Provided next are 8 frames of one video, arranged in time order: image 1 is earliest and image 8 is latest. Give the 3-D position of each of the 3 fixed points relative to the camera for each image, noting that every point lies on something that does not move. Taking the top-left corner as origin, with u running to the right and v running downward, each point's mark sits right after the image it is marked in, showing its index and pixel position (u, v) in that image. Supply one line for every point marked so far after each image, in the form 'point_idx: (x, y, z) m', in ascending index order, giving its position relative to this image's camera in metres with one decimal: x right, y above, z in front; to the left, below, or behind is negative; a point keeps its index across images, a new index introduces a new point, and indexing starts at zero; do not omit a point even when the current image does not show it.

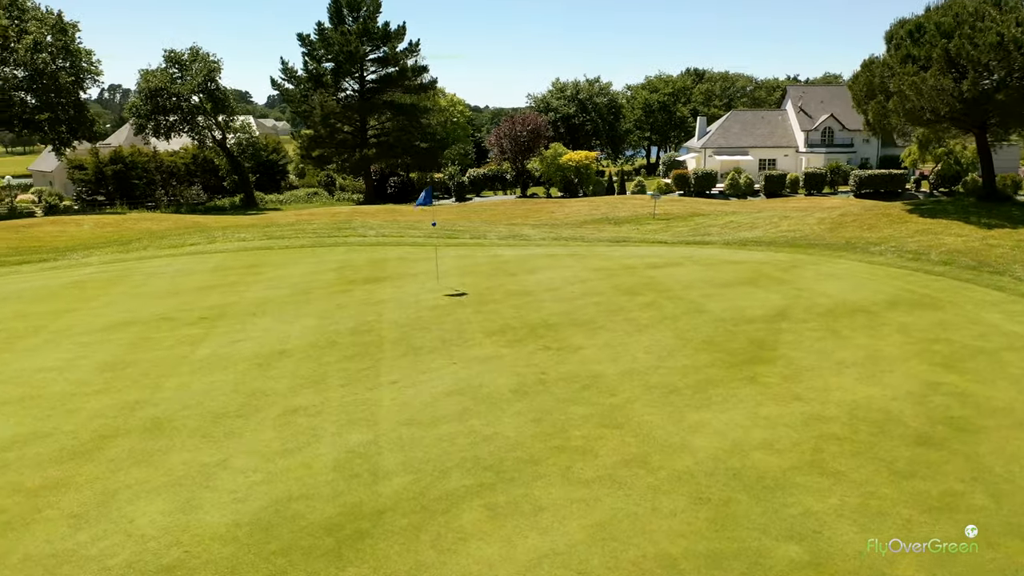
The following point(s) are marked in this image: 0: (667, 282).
0: (+2.2, +0.1, +11.8) m
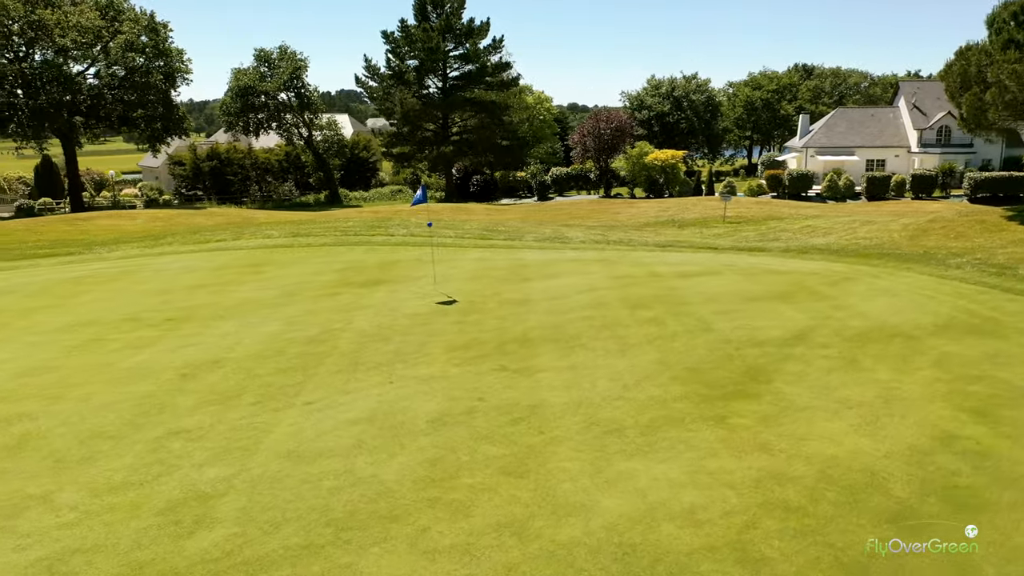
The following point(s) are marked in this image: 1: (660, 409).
0: (+2.2, -0.1, +10.5) m
1: (+1.1, -0.9, +6.2) m
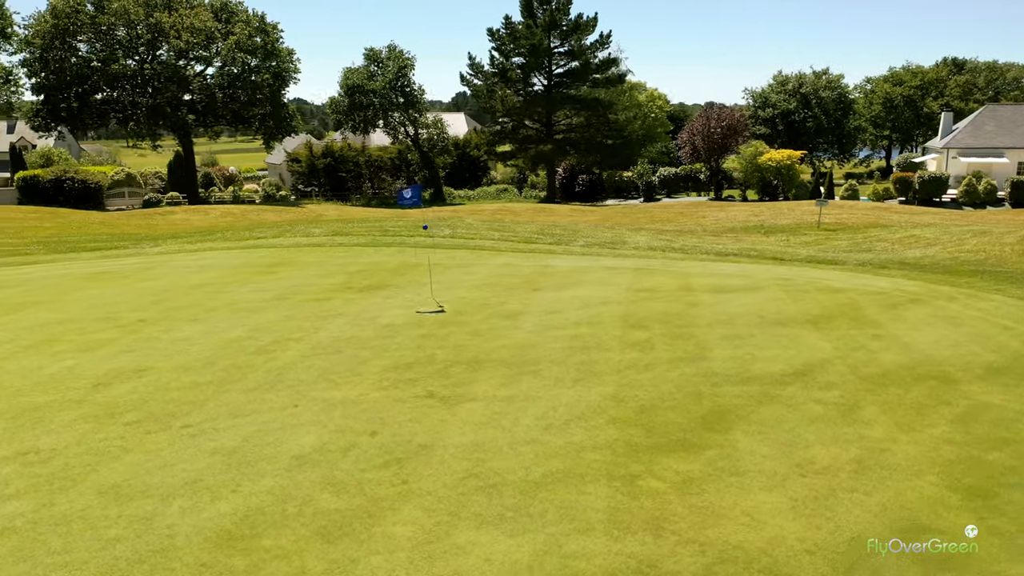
0: (+2.1, -0.3, +9.1) m
1: (+0.3, -1.1, +5.1) m
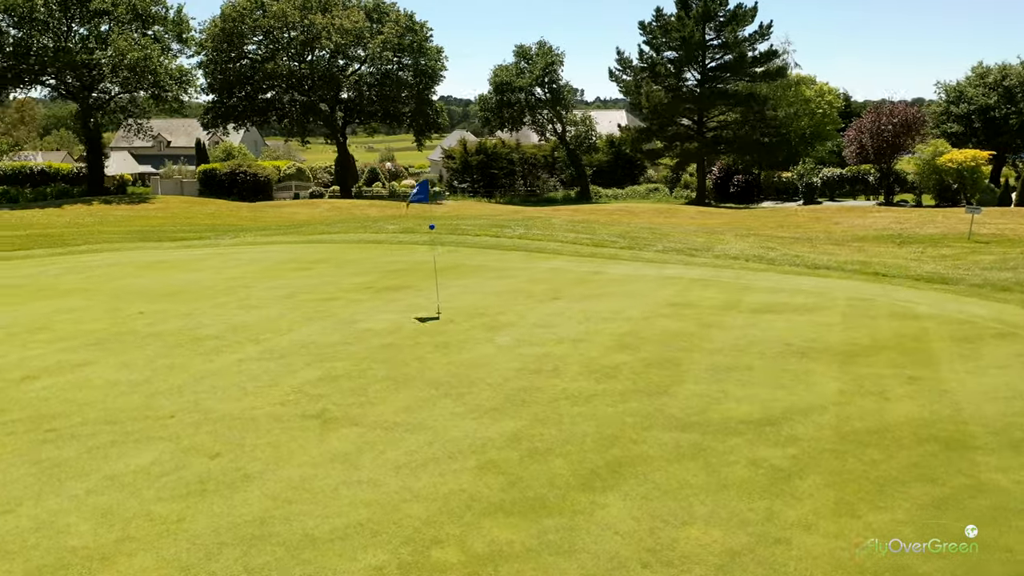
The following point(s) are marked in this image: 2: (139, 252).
0: (+1.9, -0.5, +7.8) m
1: (-0.7, -1.2, +4.3) m
2: (-6.3, +0.6, +13.8) m
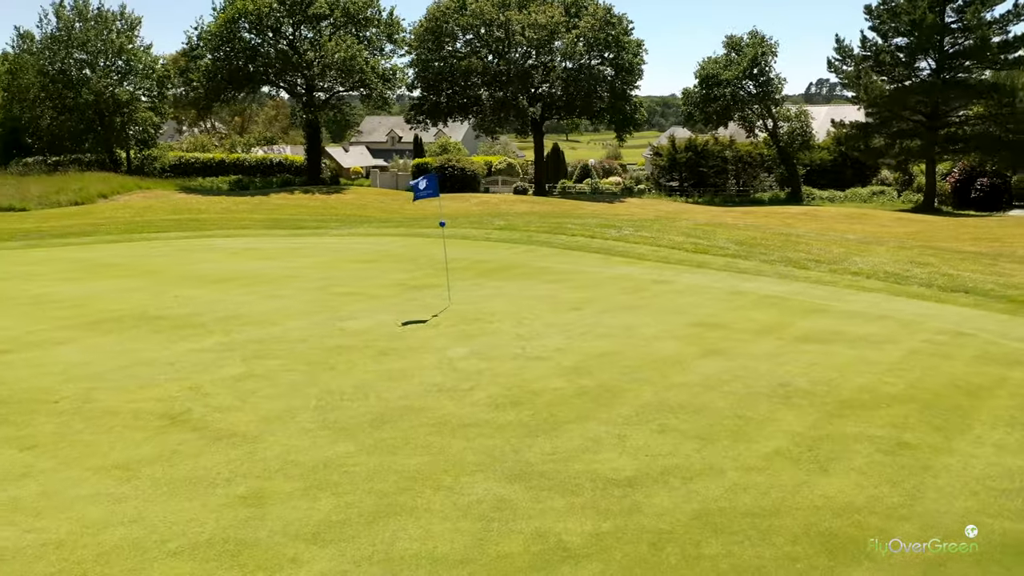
0: (+1.5, -0.6, +6.5) m
1: (-2.1, -1.2, +3.9) m
2: (-4.6, +0.9, +14.5) m
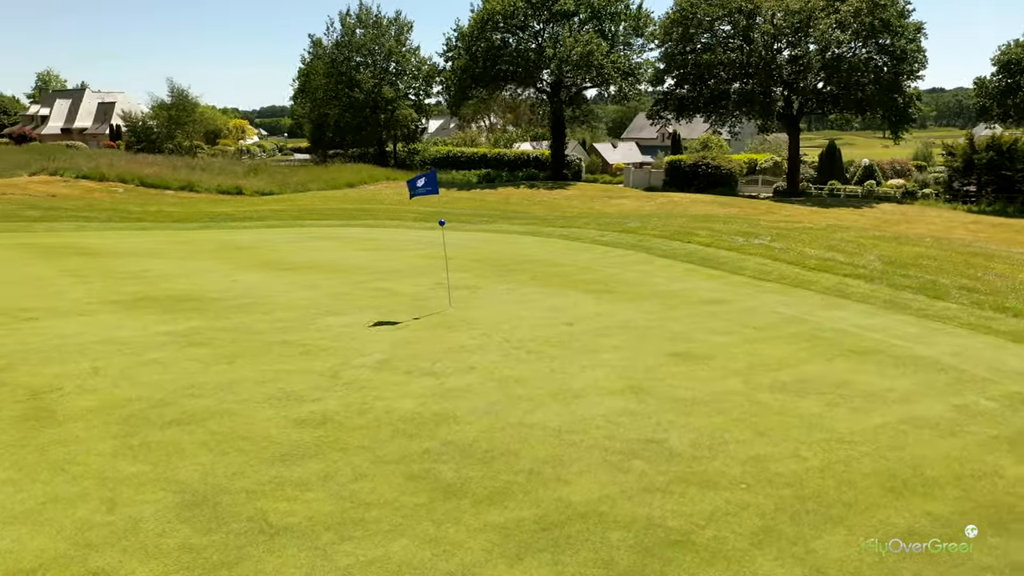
0: (+0.5, -0.8, +5.5) m
1: (-3.8, -1.1, +4.3) m
2: (-2.3, +1.1, +15.1) m
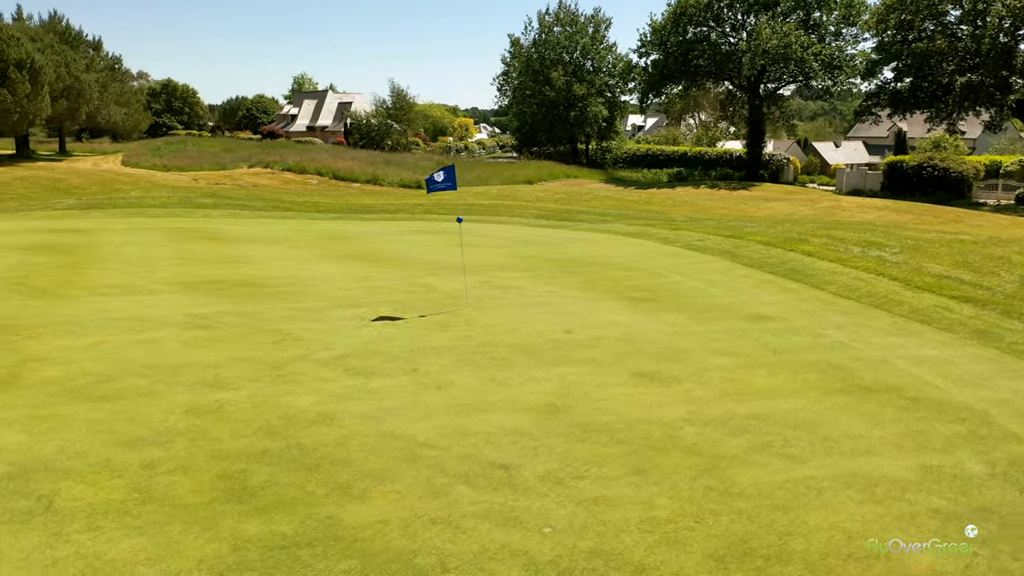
0: (-0.2, -0.8, +5.0) m
1: (-4.7, -0.8, +5.1) m
2: (-0.2, +1.1, +15.0) m
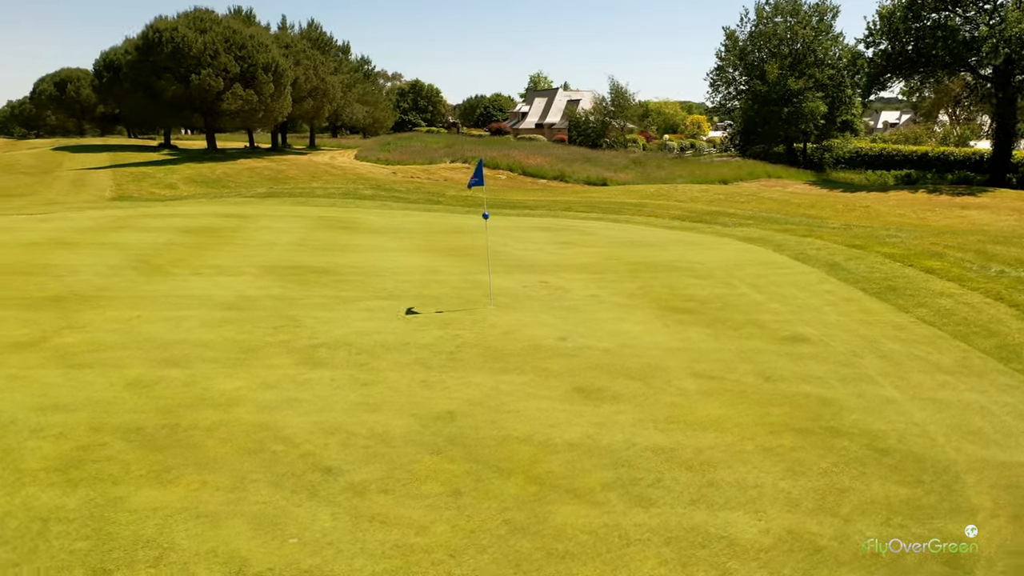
0: (-0.9, -0.8, +4.9) m
1: (-5.2, -0.6, +6.2) m
2: (+2.1, +1.1, +14.5) m
